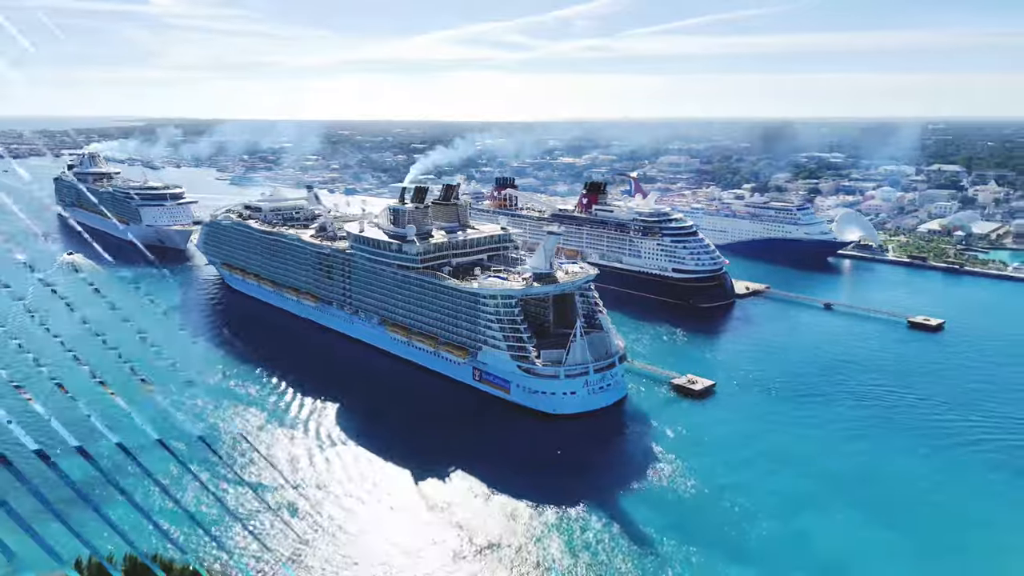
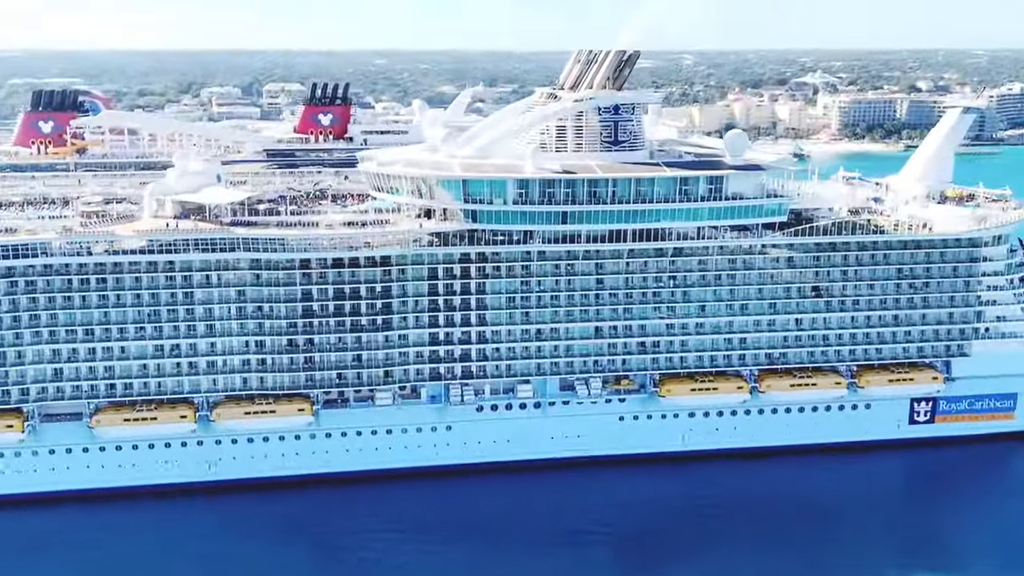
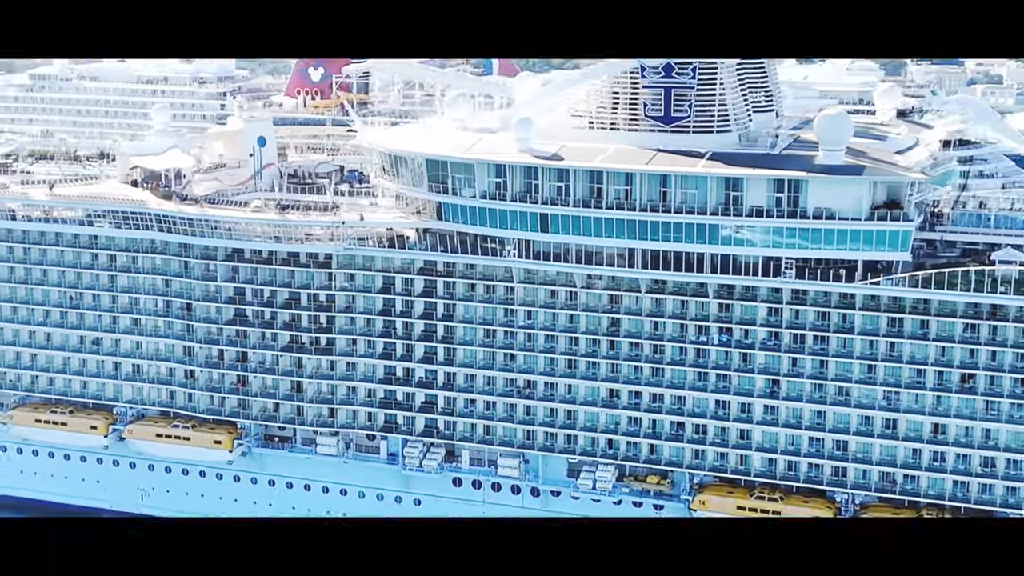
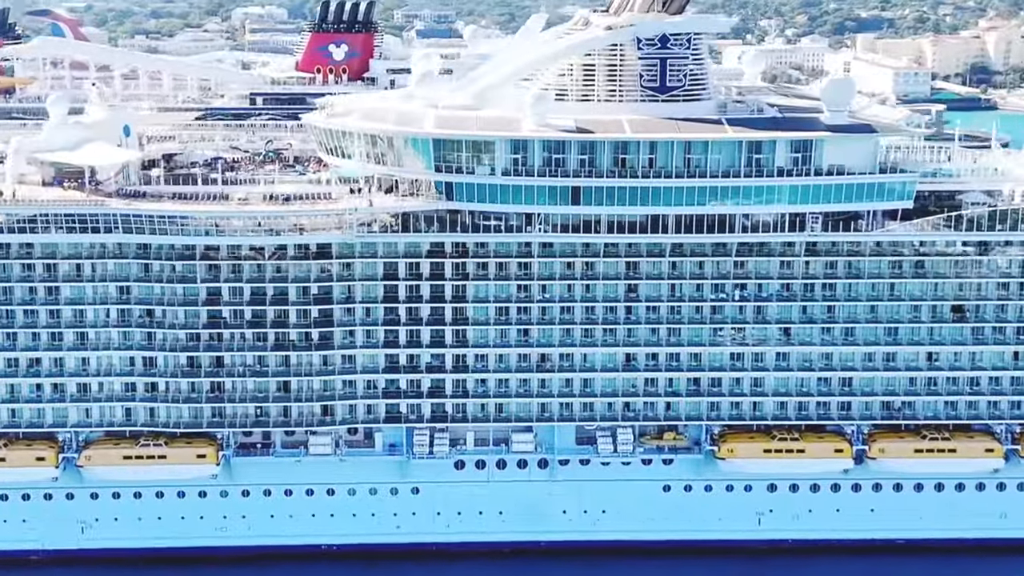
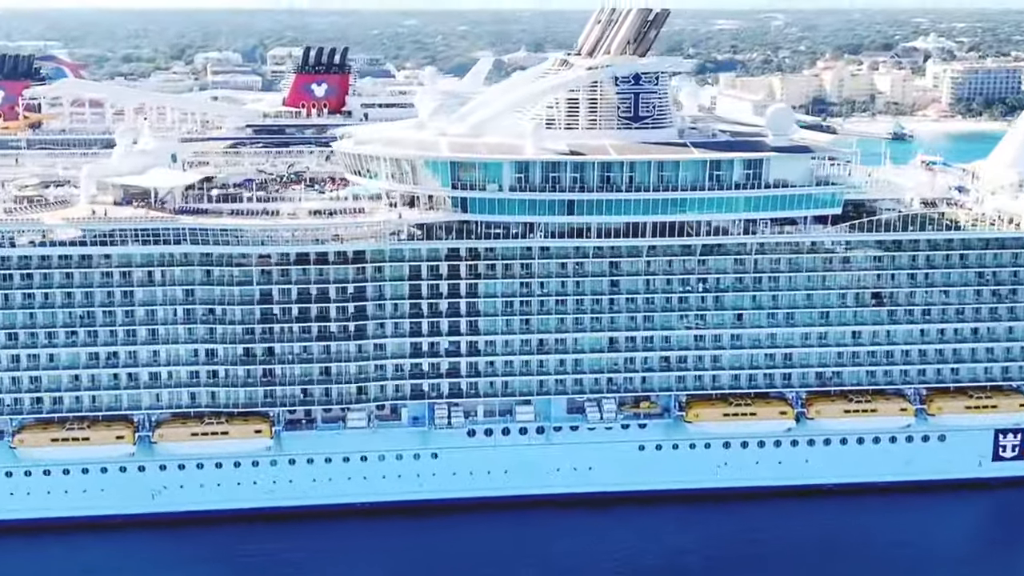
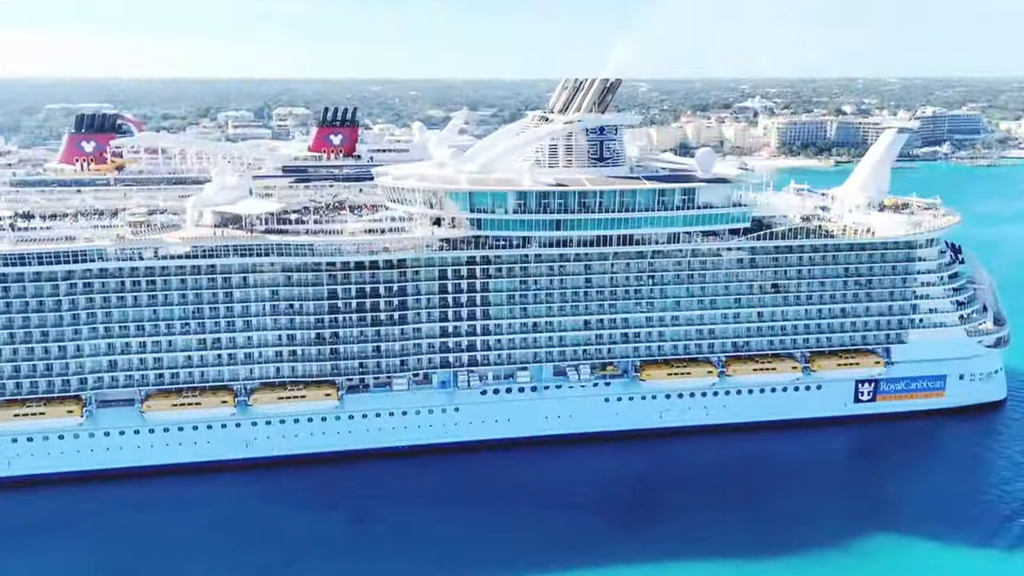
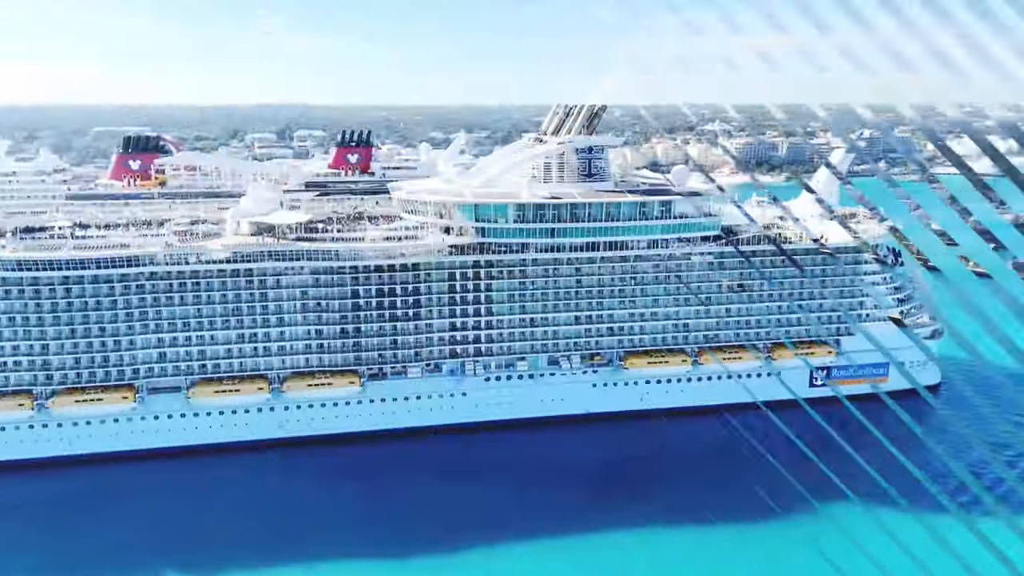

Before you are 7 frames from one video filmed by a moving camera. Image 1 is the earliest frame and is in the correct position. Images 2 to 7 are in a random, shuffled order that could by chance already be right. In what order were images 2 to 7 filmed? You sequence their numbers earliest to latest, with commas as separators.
7, 6, 2, 5, 4, 3
